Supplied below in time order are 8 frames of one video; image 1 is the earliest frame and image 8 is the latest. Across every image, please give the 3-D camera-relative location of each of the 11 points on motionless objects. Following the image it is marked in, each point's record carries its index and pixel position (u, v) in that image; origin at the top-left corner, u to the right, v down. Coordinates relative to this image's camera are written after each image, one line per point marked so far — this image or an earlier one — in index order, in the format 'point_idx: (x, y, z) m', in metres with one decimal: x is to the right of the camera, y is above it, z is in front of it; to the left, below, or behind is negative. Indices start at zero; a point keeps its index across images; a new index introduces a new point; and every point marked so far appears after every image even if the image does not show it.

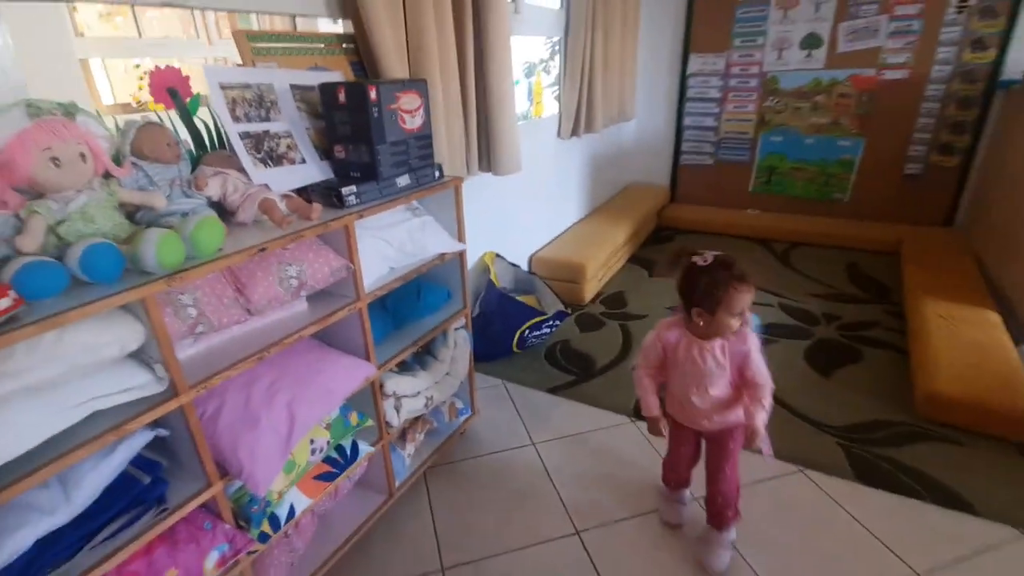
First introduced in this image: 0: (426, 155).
0: (-0.3, +0.4, +1.5) m
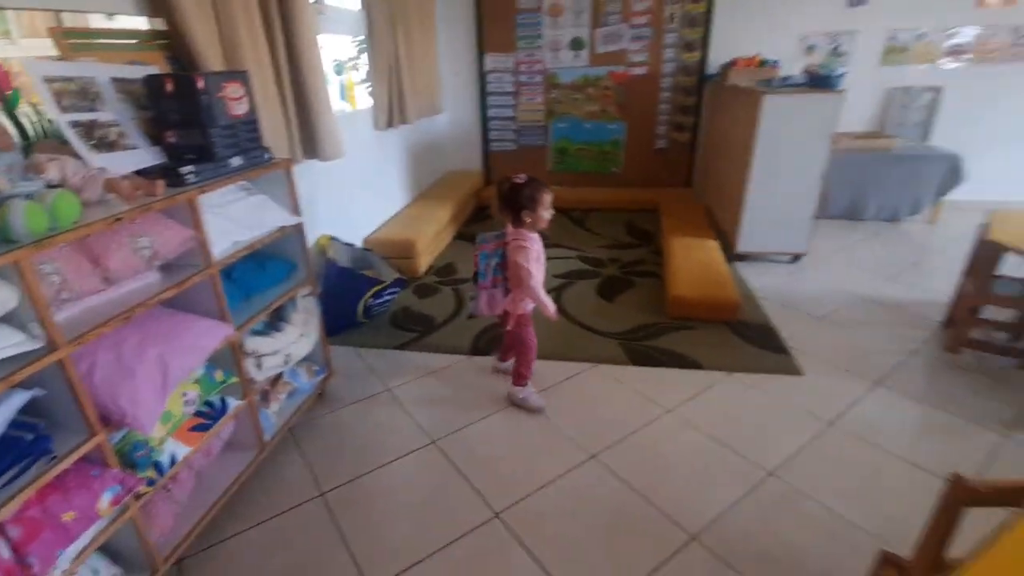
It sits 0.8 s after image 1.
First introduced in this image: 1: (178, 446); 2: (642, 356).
0: (-0.8, +0.5, +1.7) m
1: (-0.9, -0.4, +1.4) m
2: (+0.6, -0.3, +2.5) m
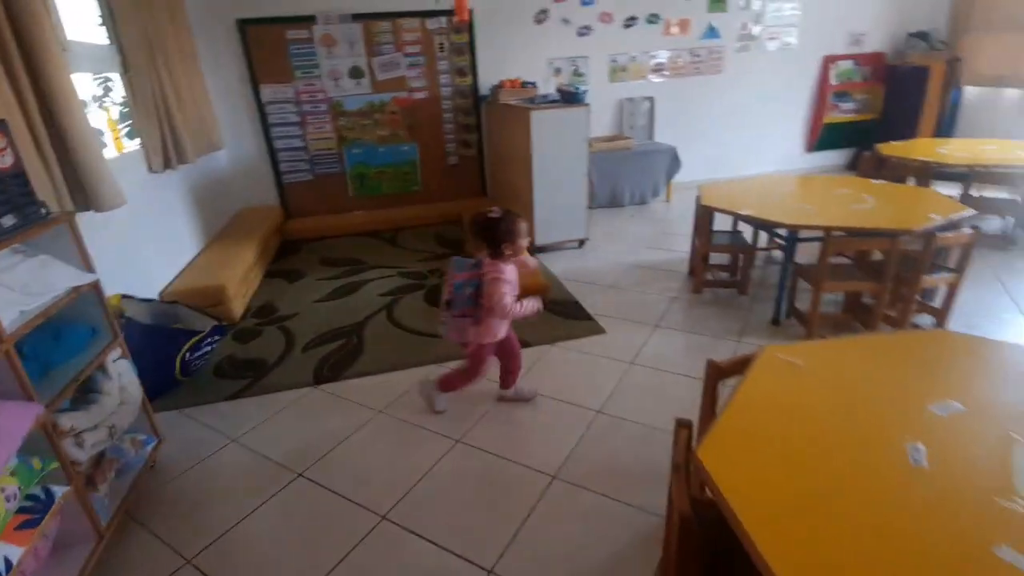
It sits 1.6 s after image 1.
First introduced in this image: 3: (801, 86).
0: (-1.4, +0.3, +1.5) m
1: (-1.2, -0.6, +1.2) m
2: (-0.2, -0.3, +2.7) m
3: (+3.2, +2.2, +5.7) m
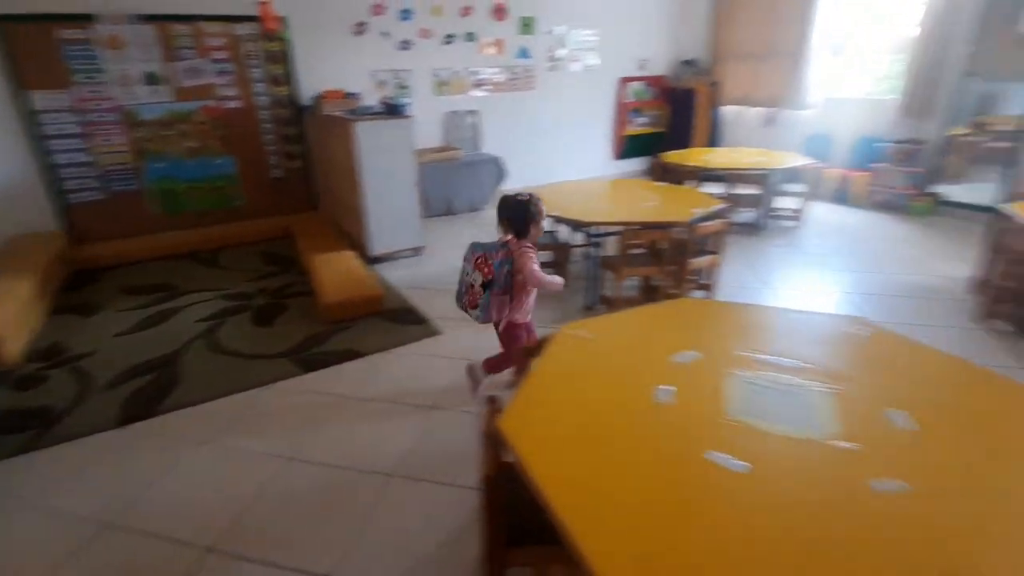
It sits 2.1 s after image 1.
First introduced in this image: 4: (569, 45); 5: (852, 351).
0: (-1.9, +0.1, +1.2) m
1: (-1.6, -0.7, +0.9) m
2: (-1.0, -0.4, +2.7) m
3: (+1.1, +2.3, +6.5) m
4: (+0.7, +2.8, +6.0) m
5: (+1.0, -0.2, +1.5) m
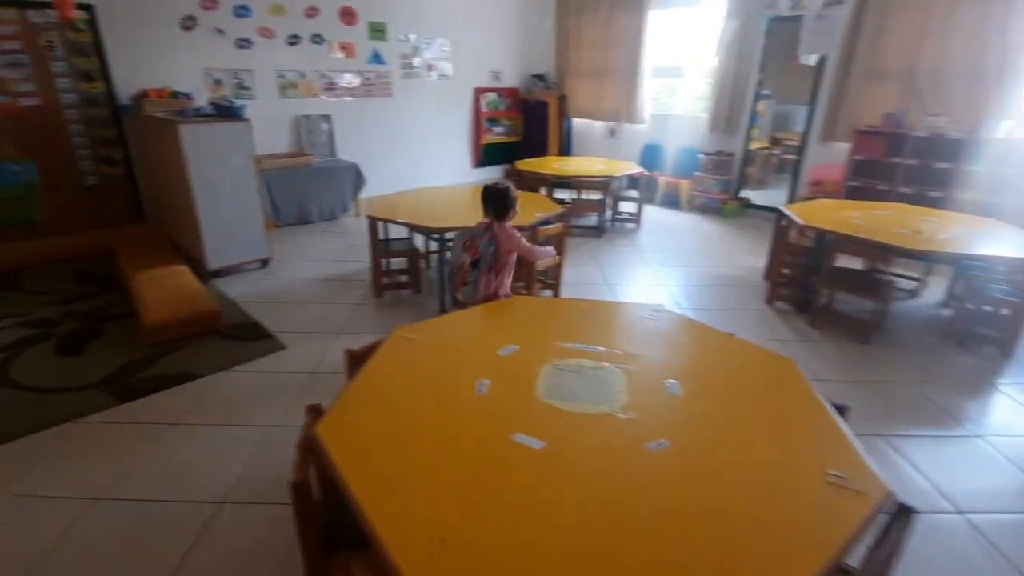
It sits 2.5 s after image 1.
0: (-2.3, 0.0, +0.7) m
1: (-1.9, -0.8, +0.6) m
2: (-1.8, -0.5, +2.4) m
3: (-0.7, +2.3, +6.6) m
4: (-1.0, +2.7, +6.0) m
5: (+0.5, -0.2, +1.7) m
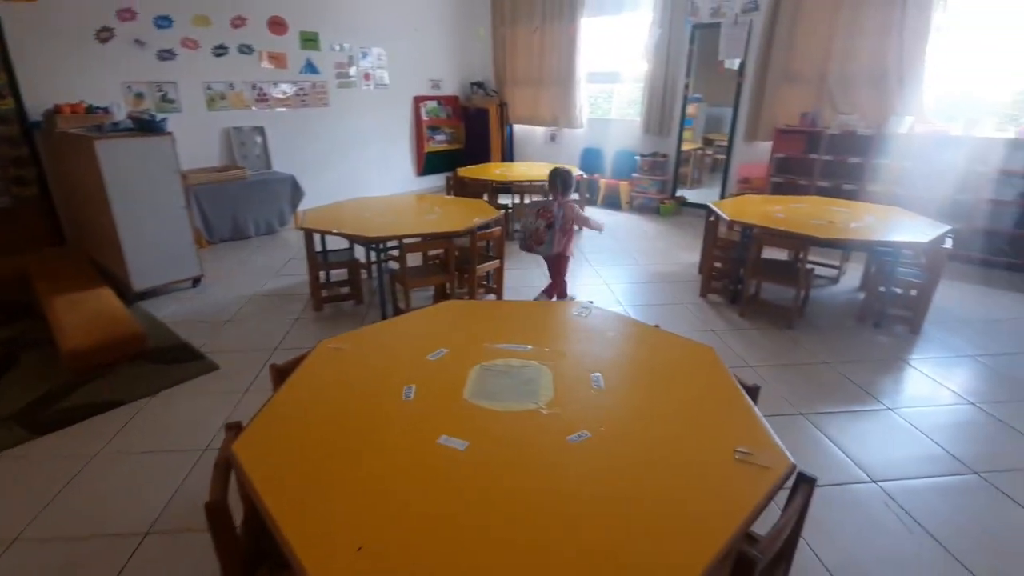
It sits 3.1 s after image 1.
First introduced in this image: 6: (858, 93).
0: (-2.4, -0.1, +0.5) m
1: (-1.9, -0.9, +0.4) m
2: (-2.0, -0.6, +2.2) m
3: (-1.4, +2.1, +6.6) m
4: (-1.8, +2.6, +5.9) m
5: (+0.2, -0.1, +1.8) m
6: (+3.2, +1.8, +4.7) m
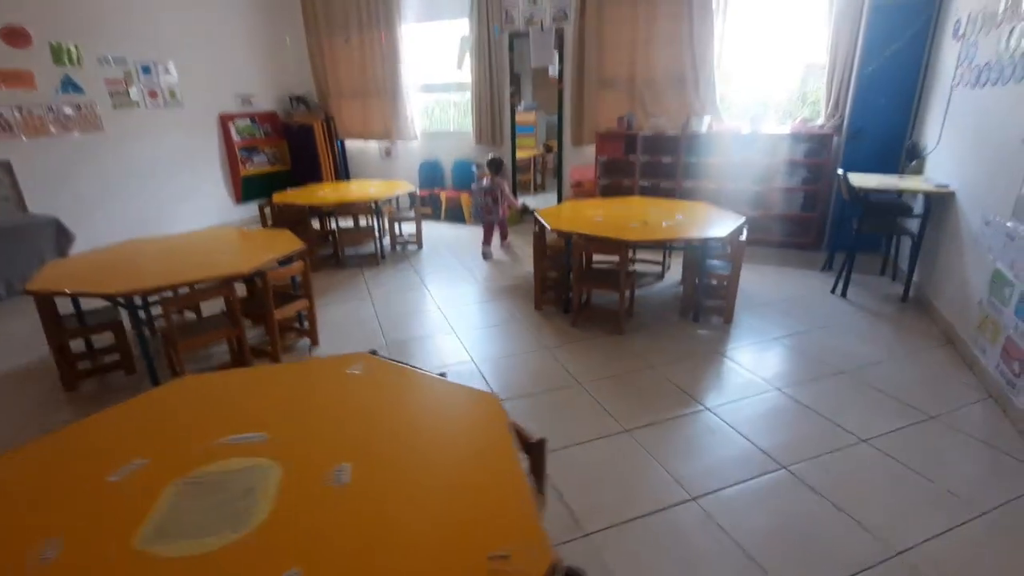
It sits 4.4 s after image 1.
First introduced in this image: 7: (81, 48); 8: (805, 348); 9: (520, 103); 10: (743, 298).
0: (-2.8, -0.5, -0.4) m
1: (-2.2, -1.3, -0.4) m
2: (-2.7, -1.0, +1.4) m
3: (-3.4, +1.6, +5.8) m
4: (-3.7, +2.0, +5.1) m
5: (-0.4, -0.3, +1.5) m
6: (+1.5, +1.9, +5.0) m
7: (-3.9, +2.2, +4.6) m
8: (+1.7, -0.3, +2.9) m
9: (+0.1, +2.1, +5.8) m
10: (+1.6, -0.1, +3.6) m
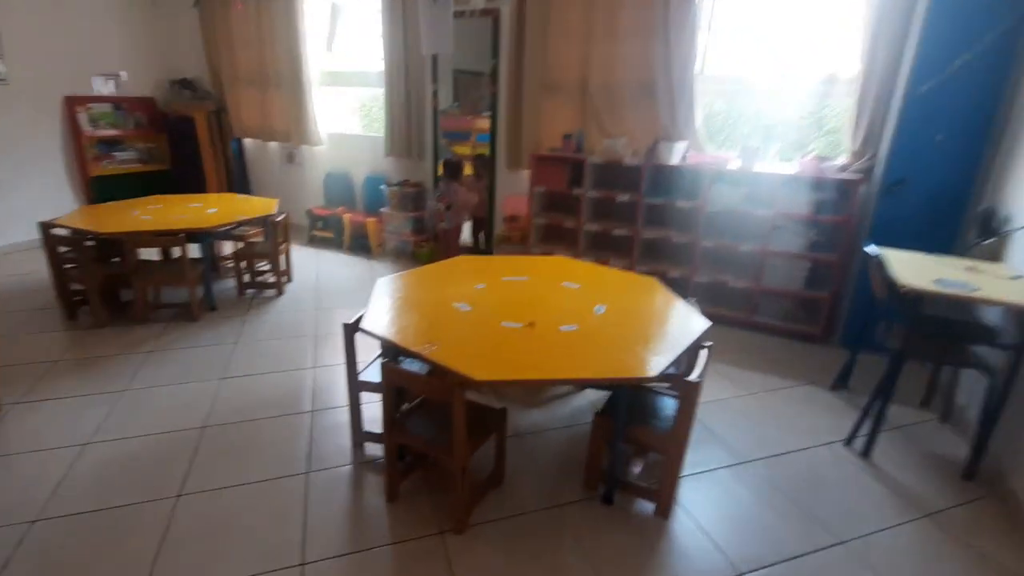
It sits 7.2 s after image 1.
0: (-3.6, -0.8, -1.7) m
1: (-3.1, -1.6, -1.8) m
2: (-3.6, -1.3, 0.0) m
3: (-4.1, +1.3, +4.4) m
4: (-4.3, +1.8, +3.7) m
5: (-1.3, -0.7, +0.1) m
6: (+0.8, +1.3, +3.6) m
7: (-4.5, +1.9, +3.3) m
8: (+0.8, -0.9, +1.5) m
9: (-0.6, +1.5, +4.4) m
10: (+0.8, -0.7, +2.2) m
